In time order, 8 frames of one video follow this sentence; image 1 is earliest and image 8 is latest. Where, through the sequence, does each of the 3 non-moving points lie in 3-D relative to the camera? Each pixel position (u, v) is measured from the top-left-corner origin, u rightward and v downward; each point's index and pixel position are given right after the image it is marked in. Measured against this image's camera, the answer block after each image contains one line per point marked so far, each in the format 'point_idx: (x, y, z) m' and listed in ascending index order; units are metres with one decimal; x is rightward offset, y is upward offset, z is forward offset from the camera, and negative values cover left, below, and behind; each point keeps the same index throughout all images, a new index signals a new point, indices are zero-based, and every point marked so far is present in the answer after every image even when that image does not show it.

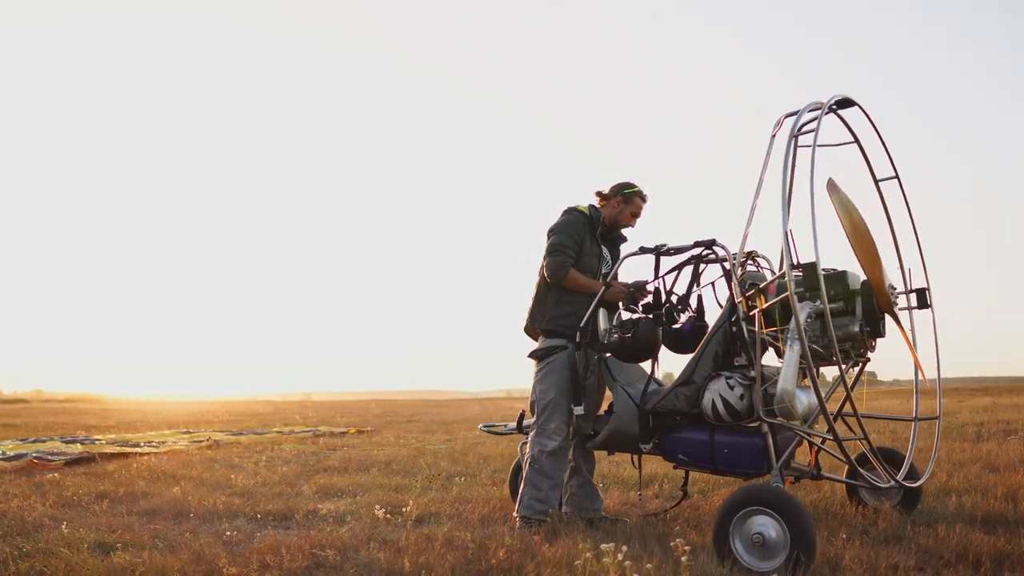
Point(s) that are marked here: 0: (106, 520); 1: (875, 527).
0: (-3.7, -2.1, +6.6) m
1: (+2.8, -1.8, +5.6) m
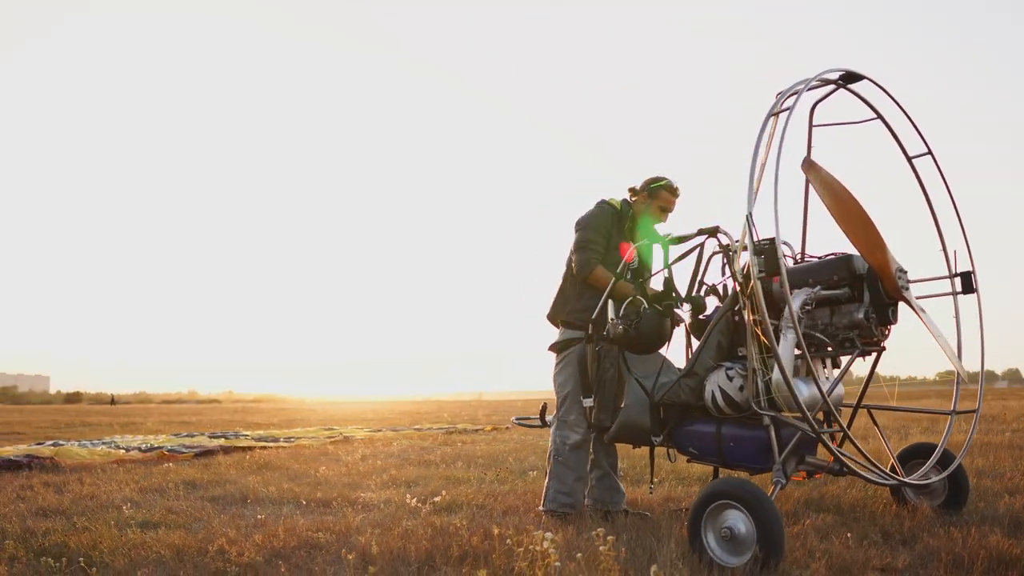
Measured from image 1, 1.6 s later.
0: (-3.4, -2.2, +7.3) m
1: (+2.8, -1.7, +5.2) m
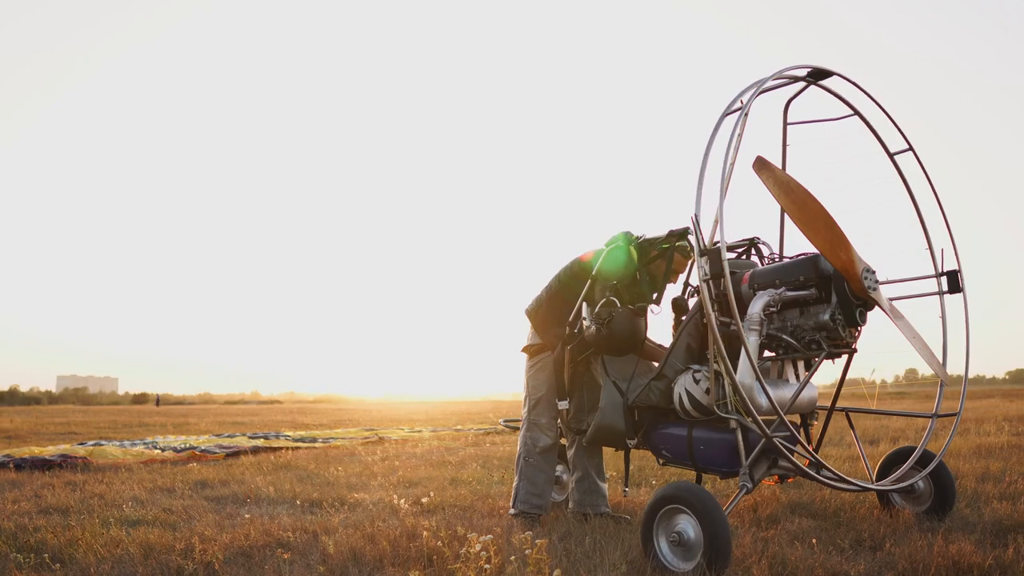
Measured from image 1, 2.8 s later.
0: (-3.5, -2.2, +7.5) m
1: (+2.6, -1.7, +5.1) m
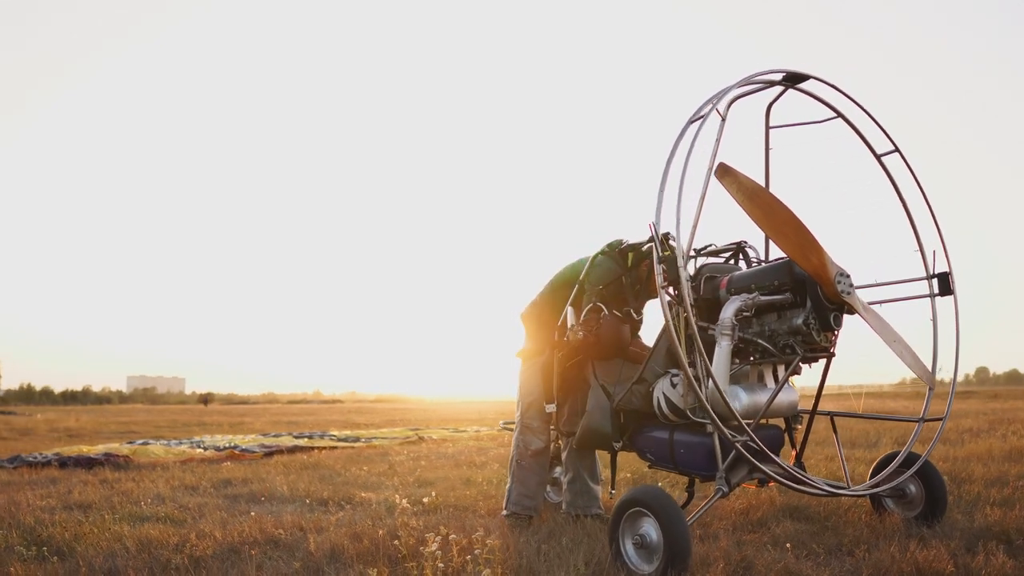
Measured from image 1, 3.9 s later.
0: (-3.5, -2.3, +7.8) m
1: (+2.4, -1.8, +5.1) m
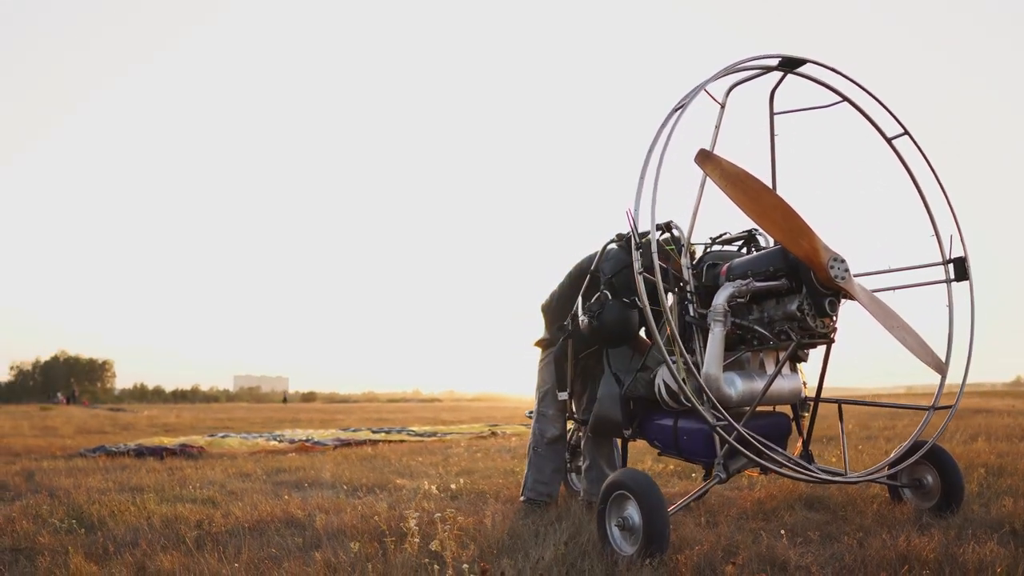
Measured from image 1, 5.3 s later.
0: (-3.2, -2.3, +8.3) m
1: (+2.4, -1.6, +5.0) m
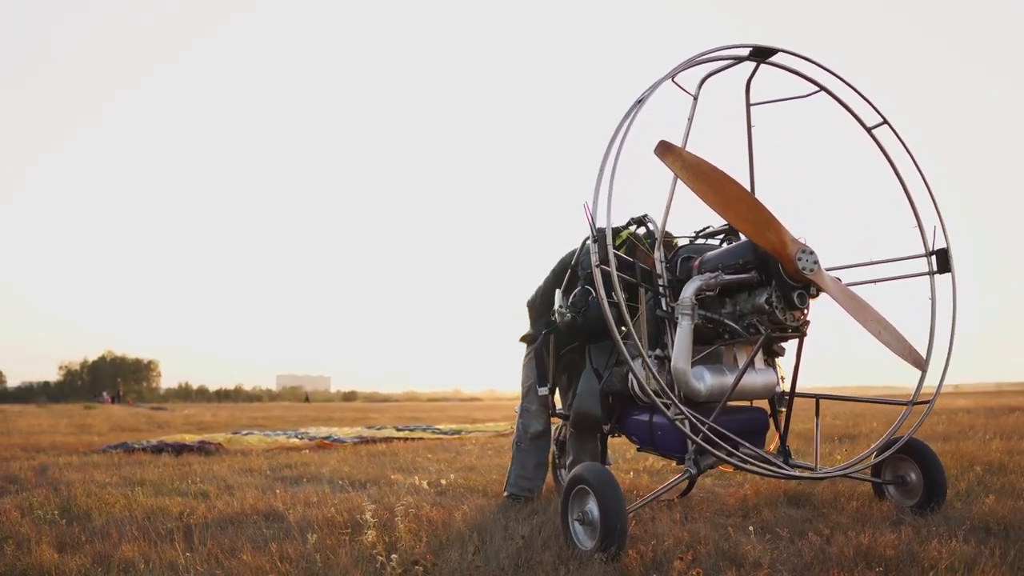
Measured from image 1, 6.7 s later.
0: (-3.2, -2.3, +8.5) m
1: (+2.2, -1.6, +4.9) m
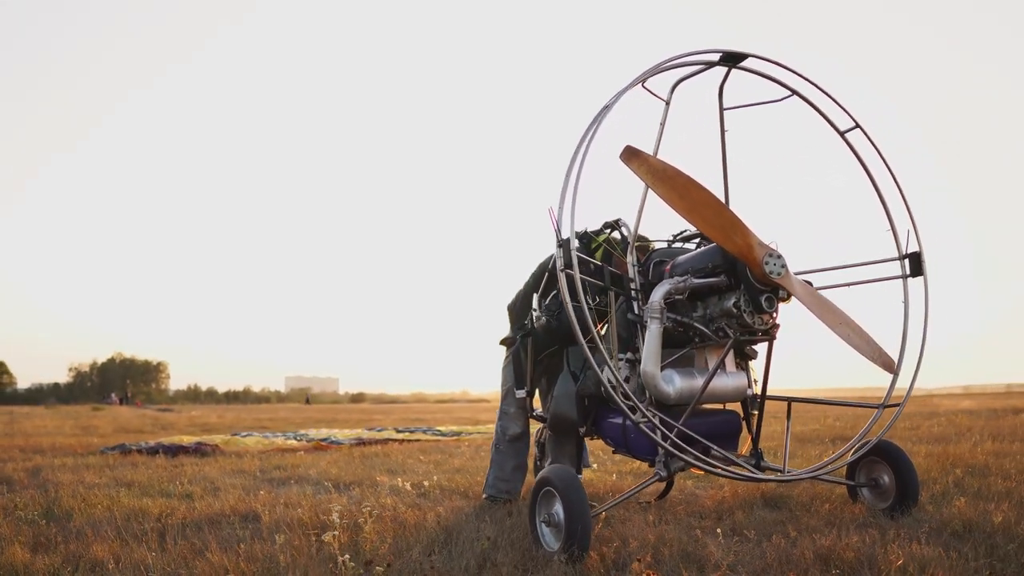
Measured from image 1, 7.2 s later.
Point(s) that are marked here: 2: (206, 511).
0: (-3.4, -2.3, +8.5) m
1: (+2.1, -1.6, +4.9) m
2: (-2.5, -1.8, +5.8) m
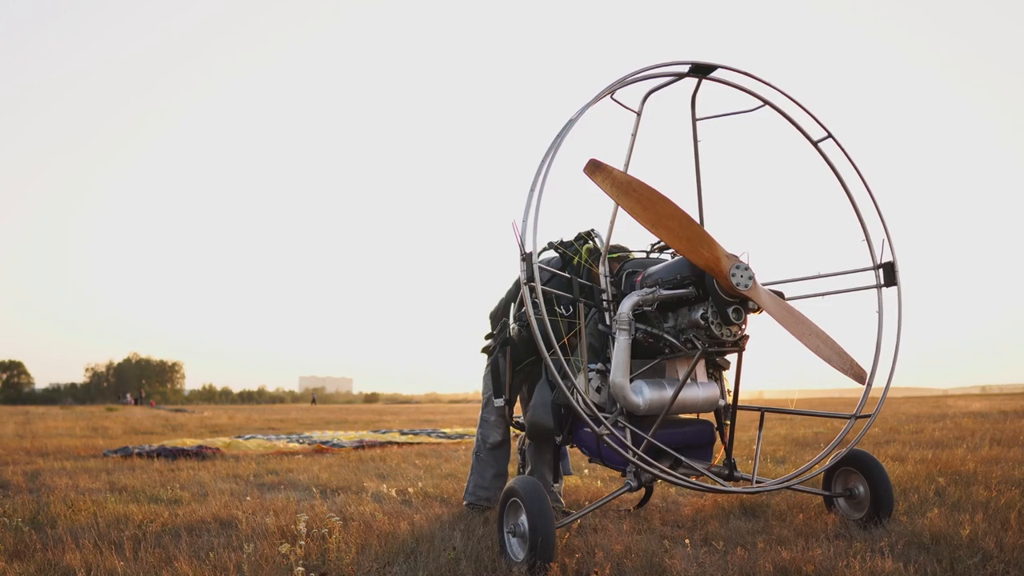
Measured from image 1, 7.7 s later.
0: (-3.6, -2.4, +8.6) m
1: (+1.9, -1.7, +4.9) m
2: (-2.7, -1.9, +5.9) m
